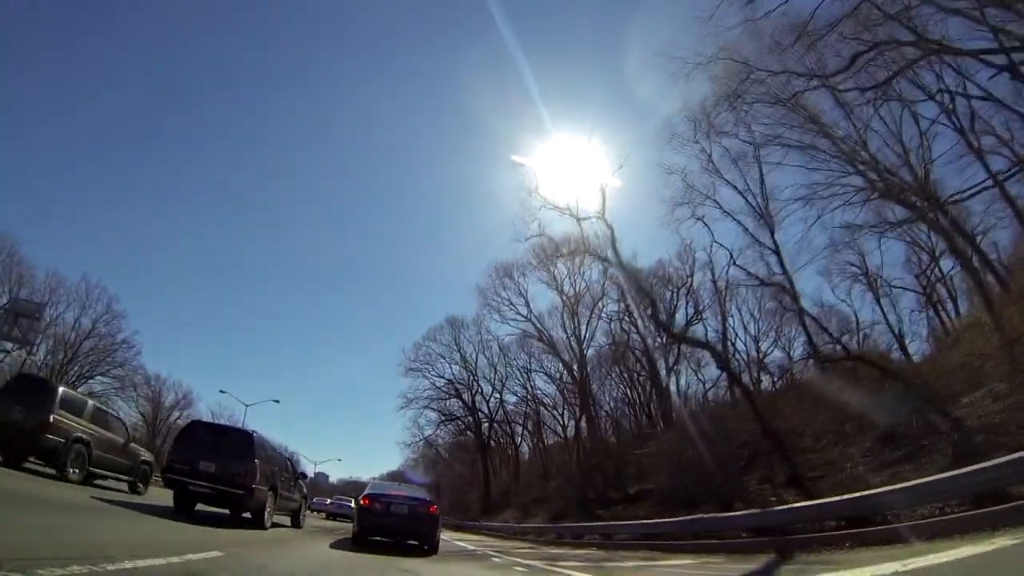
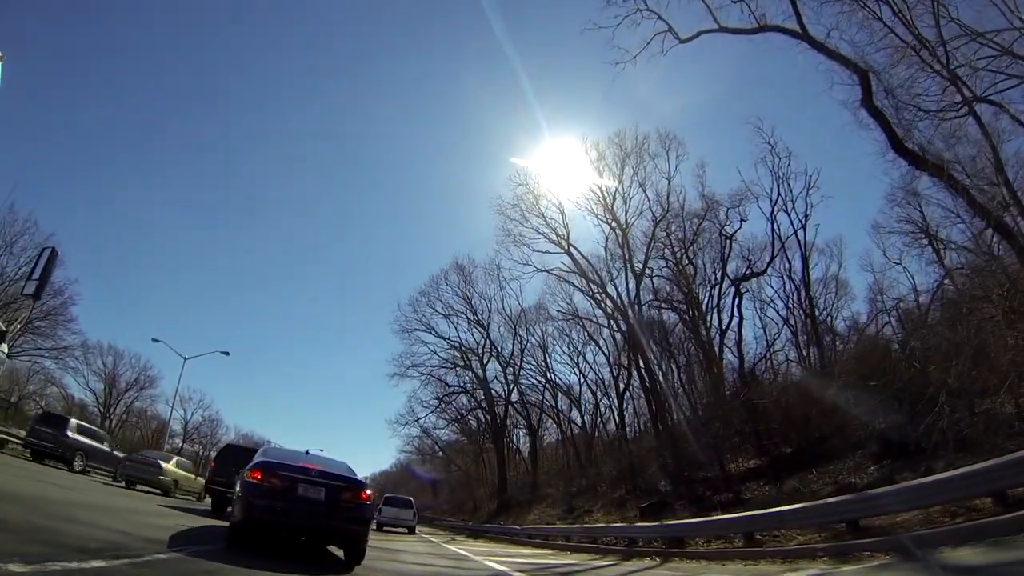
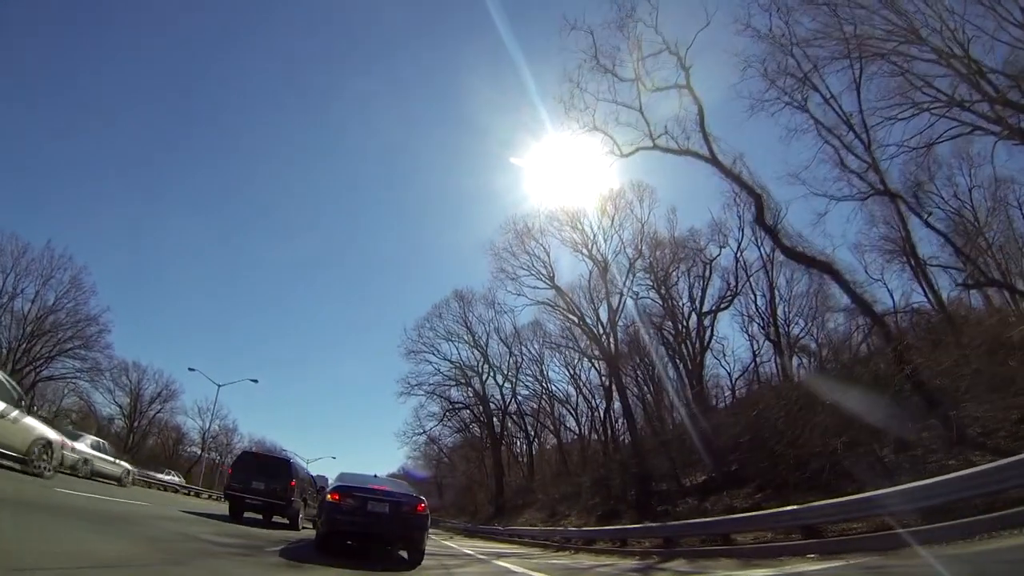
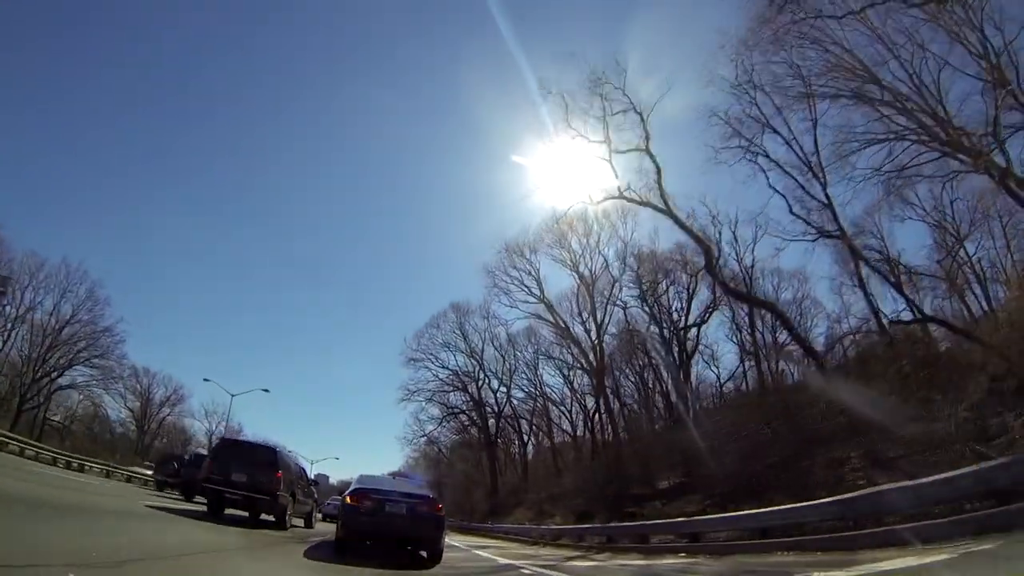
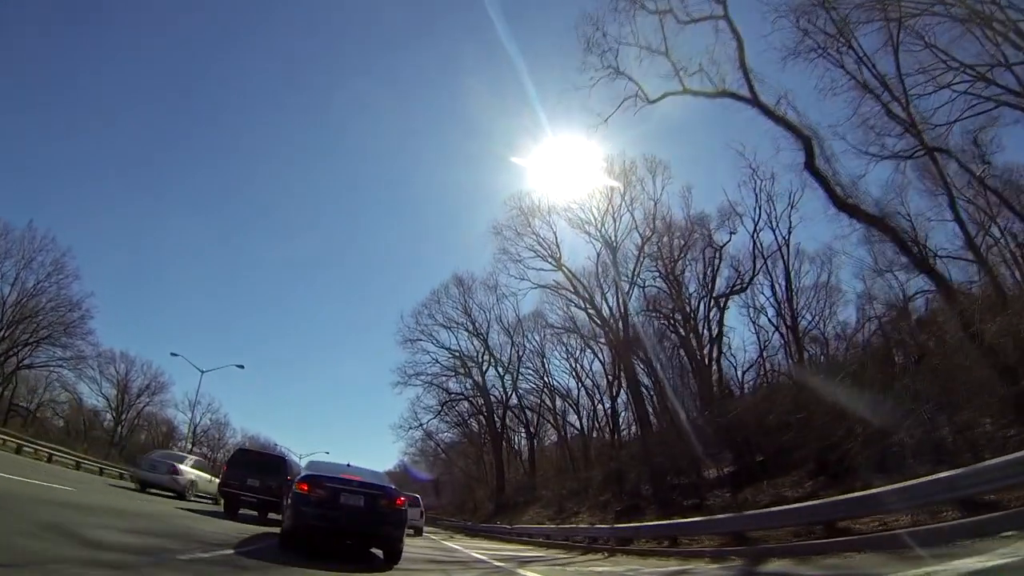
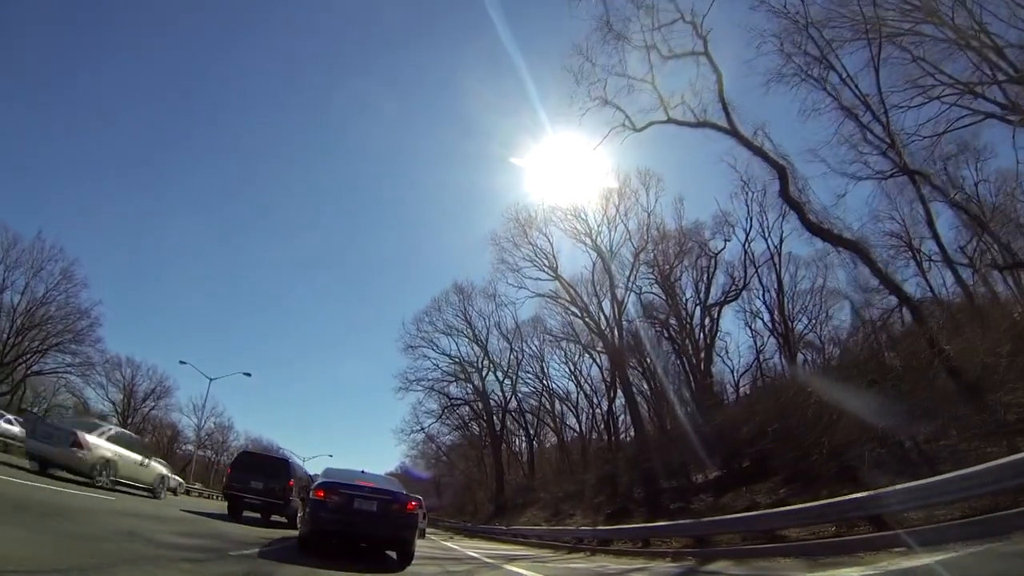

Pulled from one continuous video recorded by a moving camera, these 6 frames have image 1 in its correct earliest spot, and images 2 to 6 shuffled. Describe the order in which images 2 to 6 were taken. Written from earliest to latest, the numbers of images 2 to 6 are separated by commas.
4, 3, 6, 5, 2
